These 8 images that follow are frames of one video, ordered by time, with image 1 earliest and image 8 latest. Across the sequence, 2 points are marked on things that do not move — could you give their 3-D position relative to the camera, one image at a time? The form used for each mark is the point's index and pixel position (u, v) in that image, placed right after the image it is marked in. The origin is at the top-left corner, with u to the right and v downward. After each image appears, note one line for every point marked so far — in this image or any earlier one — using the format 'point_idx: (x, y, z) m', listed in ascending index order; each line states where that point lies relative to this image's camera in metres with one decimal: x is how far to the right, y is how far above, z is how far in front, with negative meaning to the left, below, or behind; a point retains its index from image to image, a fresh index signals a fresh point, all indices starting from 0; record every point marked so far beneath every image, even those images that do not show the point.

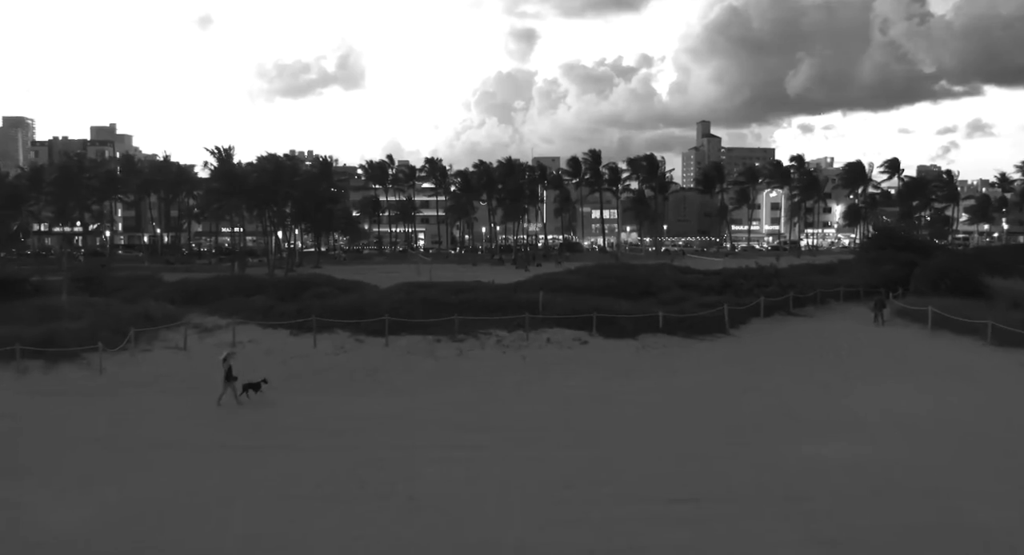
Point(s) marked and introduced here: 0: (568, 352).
0: (+1.3, -1.8, +19.5) m
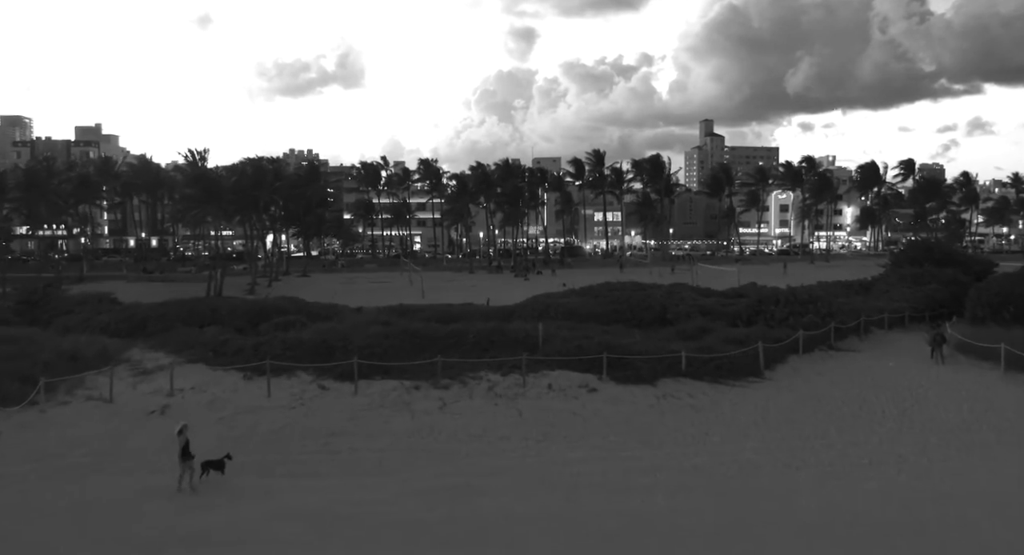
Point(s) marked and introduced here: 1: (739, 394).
0: (+1.2, -2.5, +16.1) m
1: (+4.5, -2.3, +16.7) m
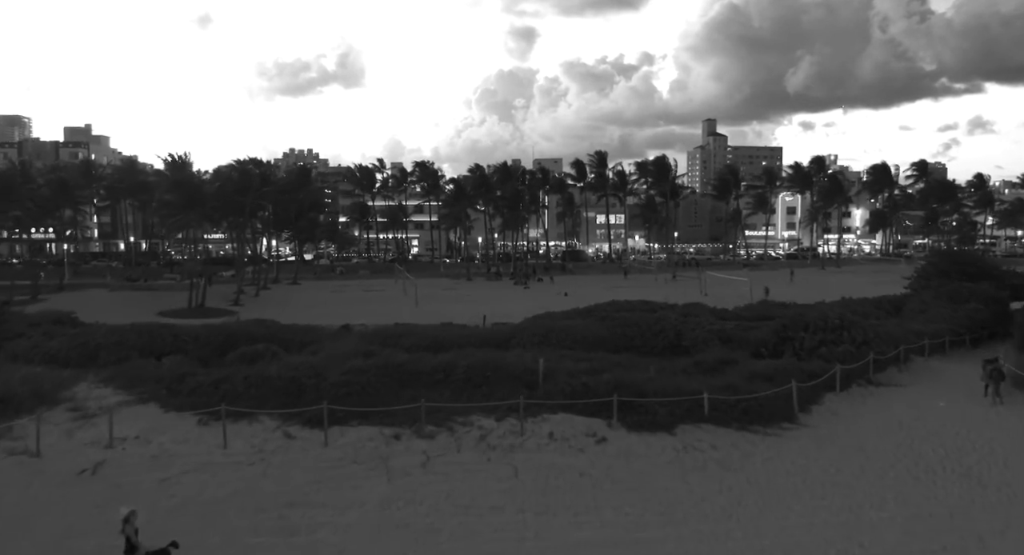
0: (+1.1, -3.0, +13.7) m
1: (+4.5, -2.9, +14.3) m
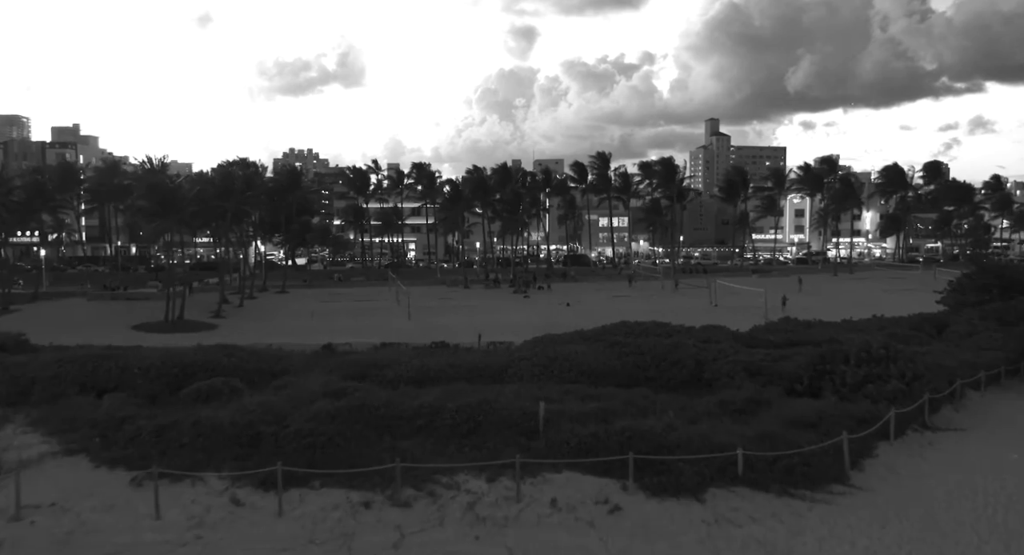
0: (+1.0, -3.5, +11.2) m
1: (+4.4, -3.4, +11.7) m
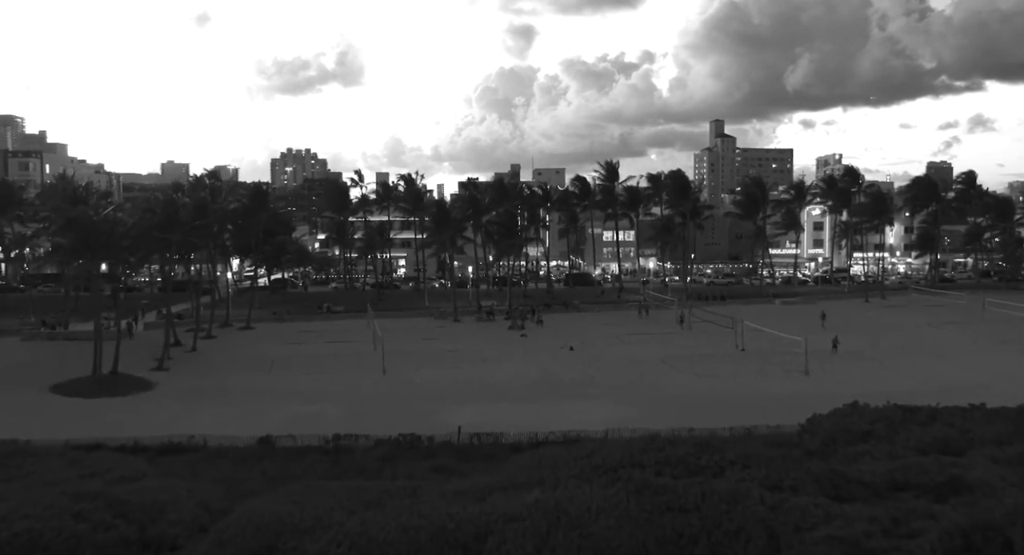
0: (+0.8, -5.4, +5.1) m
1: (+4.1, -5.3, +5.7) m
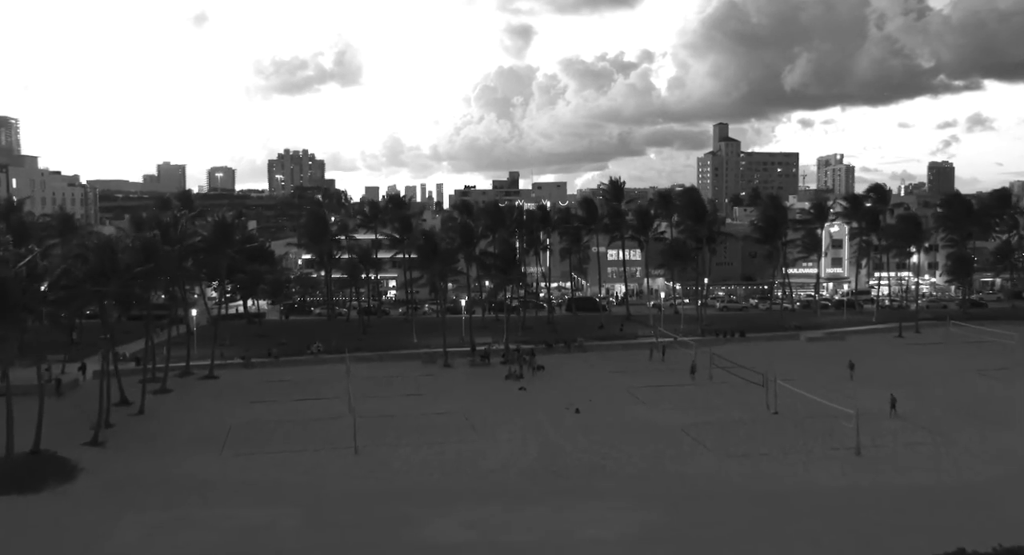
0: (+0.7, -7.5, -0.2) m
1: (+4.0, -7.4, +0.4) m
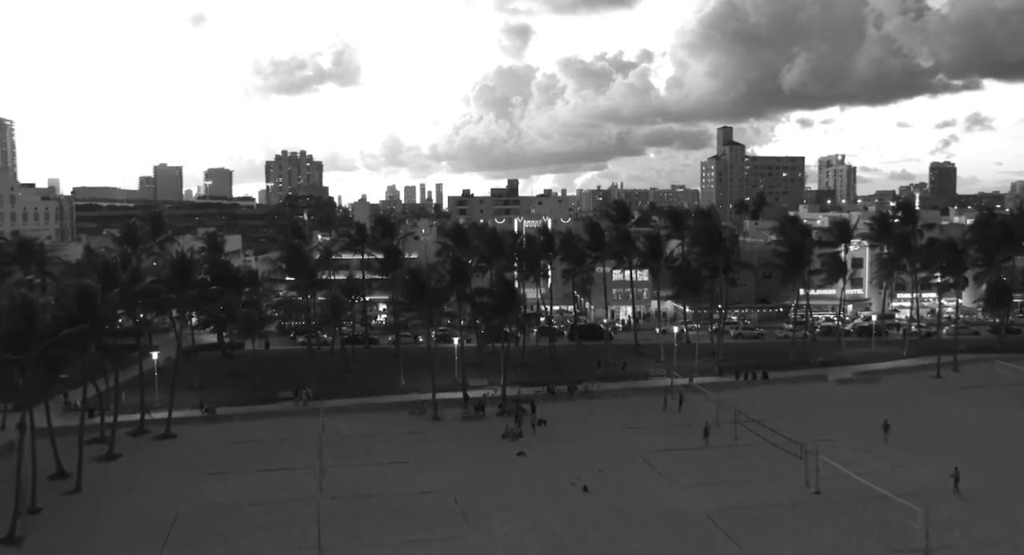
0: (+0.6, -9.4, -5.1) m
1: (+4.0, -9.3, -4.6) m
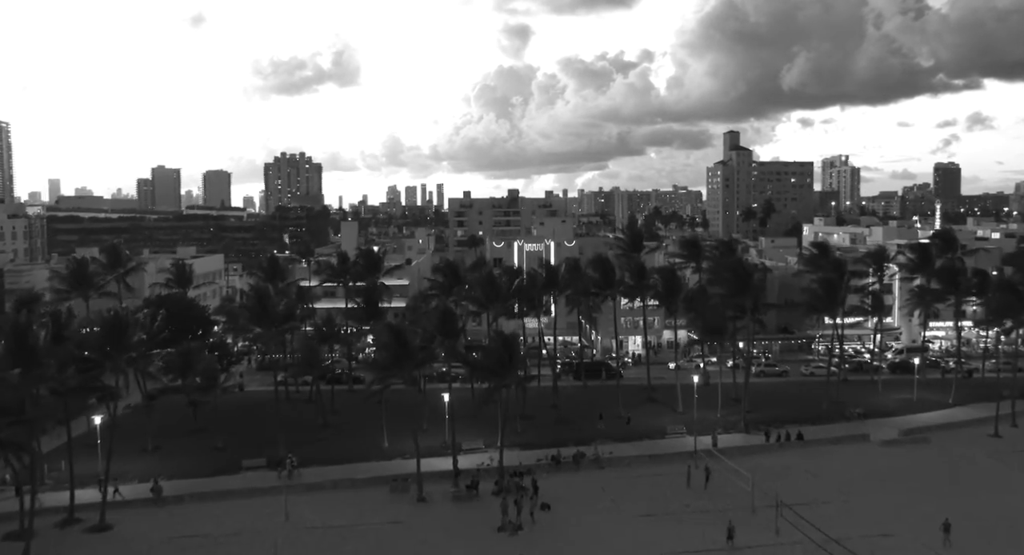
0: (+0.5, -11.7, -10.9) m
1: (+3.9, -11.5, -10.3) m
